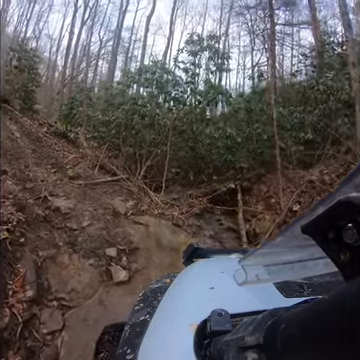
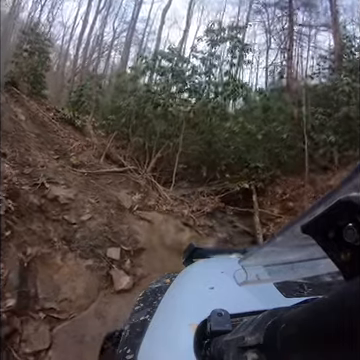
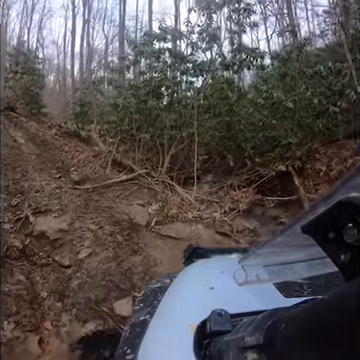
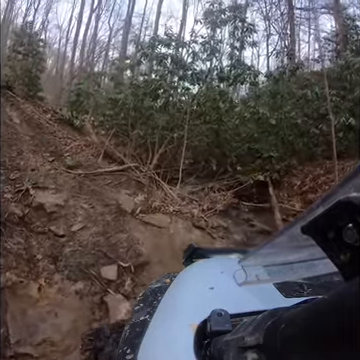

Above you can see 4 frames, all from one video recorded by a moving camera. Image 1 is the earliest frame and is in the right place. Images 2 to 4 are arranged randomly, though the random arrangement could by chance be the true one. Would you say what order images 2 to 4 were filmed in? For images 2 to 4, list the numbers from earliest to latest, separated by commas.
2, 4, 3
